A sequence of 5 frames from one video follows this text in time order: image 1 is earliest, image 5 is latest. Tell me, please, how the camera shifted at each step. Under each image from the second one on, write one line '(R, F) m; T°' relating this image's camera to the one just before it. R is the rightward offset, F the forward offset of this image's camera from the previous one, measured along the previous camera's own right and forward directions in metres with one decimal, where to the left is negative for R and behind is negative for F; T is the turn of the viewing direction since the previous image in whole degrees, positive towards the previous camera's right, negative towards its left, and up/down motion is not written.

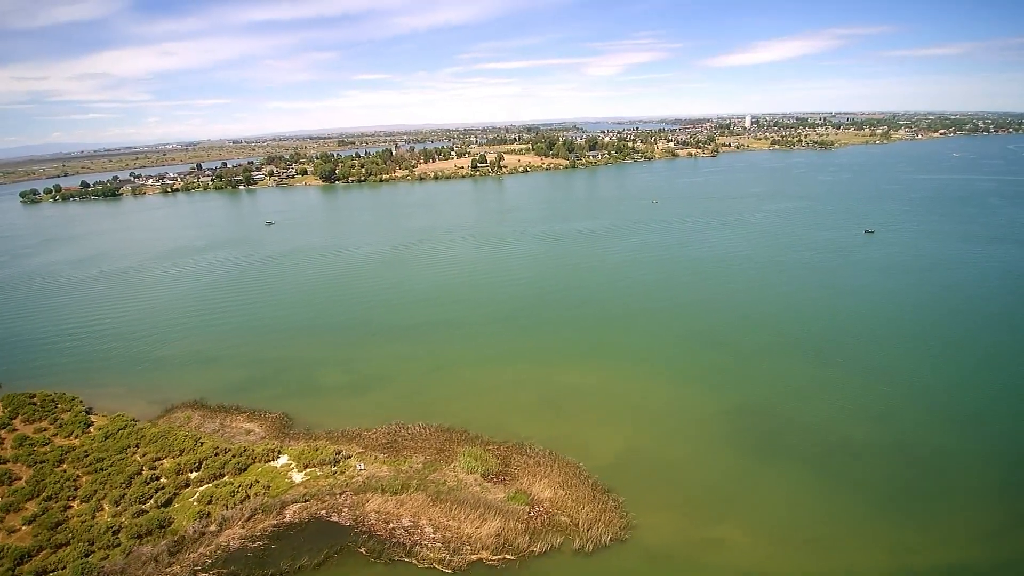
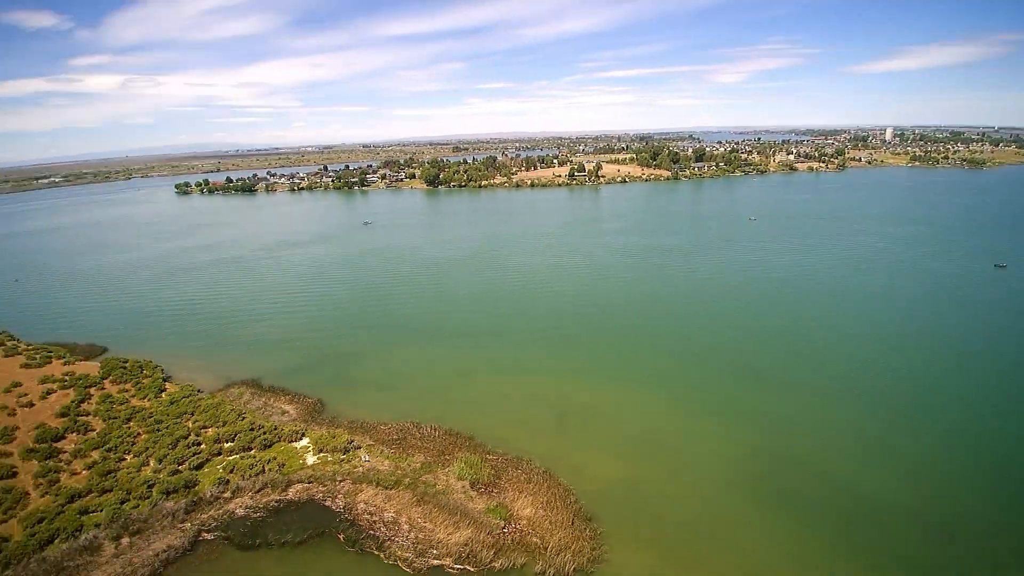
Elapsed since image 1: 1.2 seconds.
(+1.9, 0.0) m; -12°
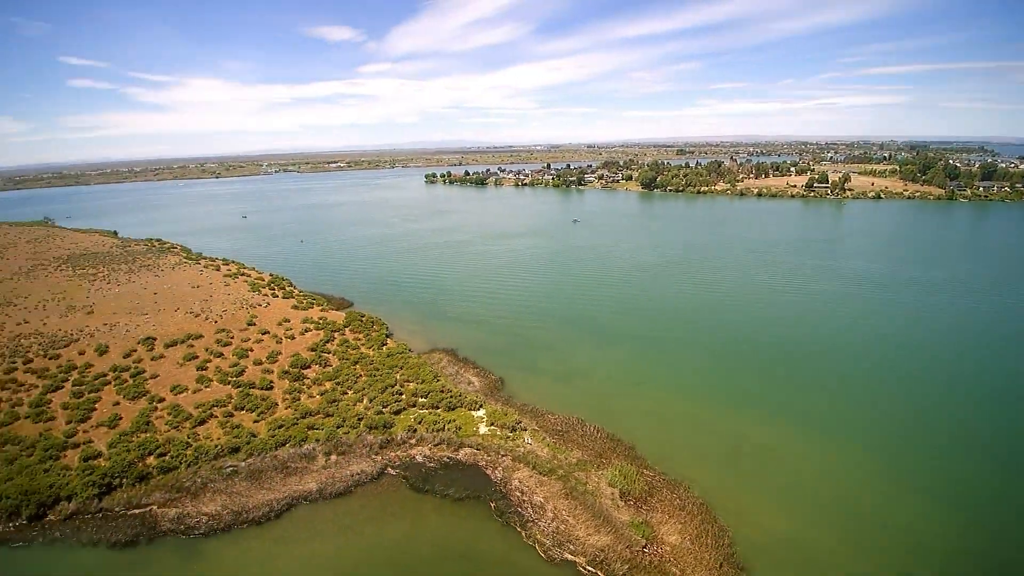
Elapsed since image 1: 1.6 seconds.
(+0.3, -0.2) m; -24°
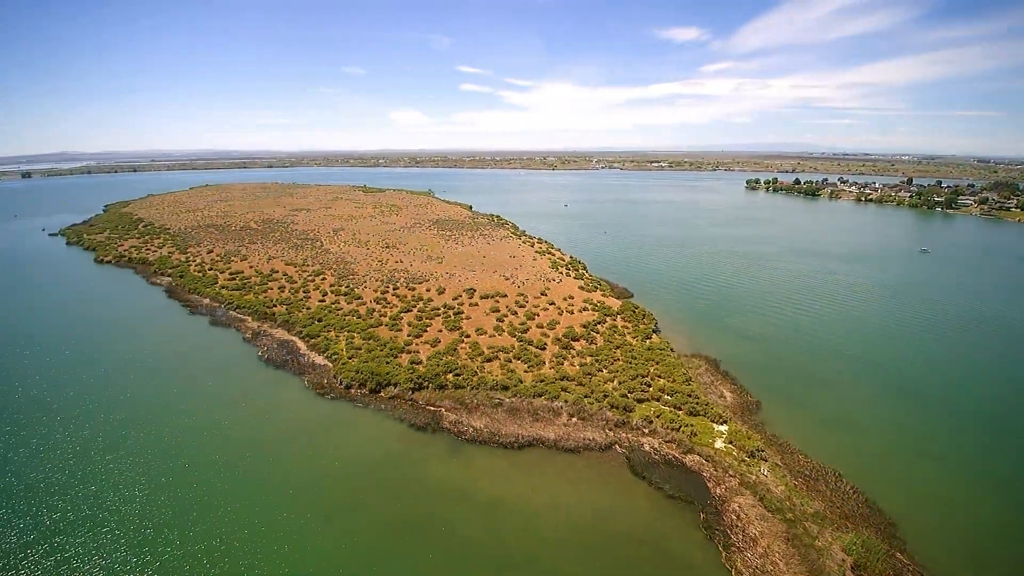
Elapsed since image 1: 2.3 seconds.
(+1.1, -0.9) m; -34°
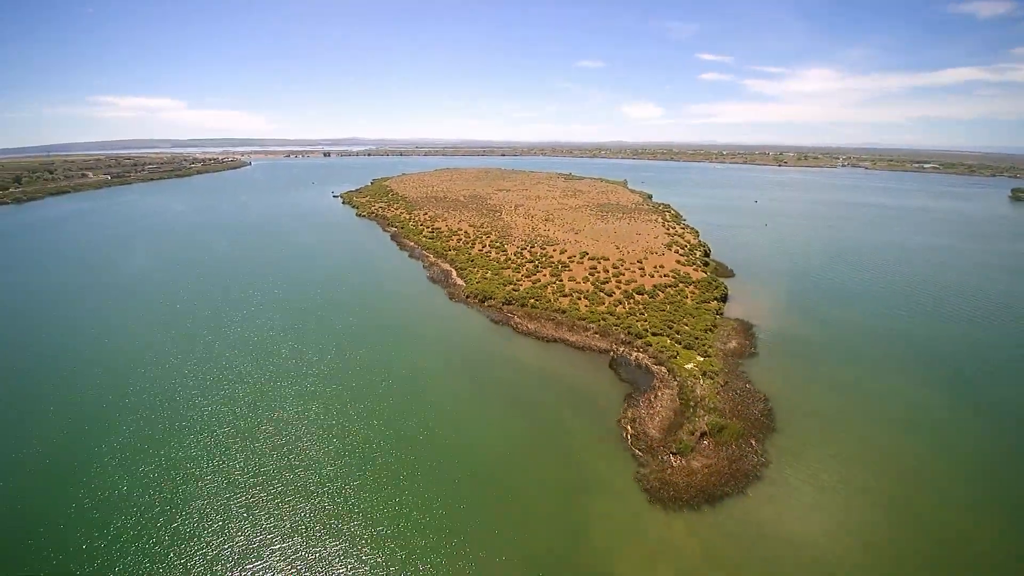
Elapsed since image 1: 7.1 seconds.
(+8.6, -7.9) m; -24°
